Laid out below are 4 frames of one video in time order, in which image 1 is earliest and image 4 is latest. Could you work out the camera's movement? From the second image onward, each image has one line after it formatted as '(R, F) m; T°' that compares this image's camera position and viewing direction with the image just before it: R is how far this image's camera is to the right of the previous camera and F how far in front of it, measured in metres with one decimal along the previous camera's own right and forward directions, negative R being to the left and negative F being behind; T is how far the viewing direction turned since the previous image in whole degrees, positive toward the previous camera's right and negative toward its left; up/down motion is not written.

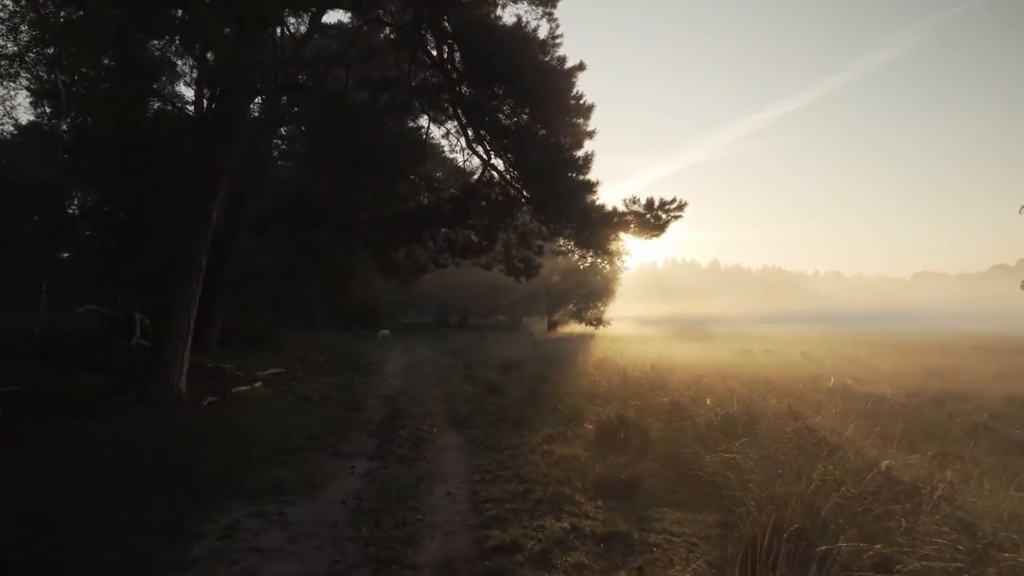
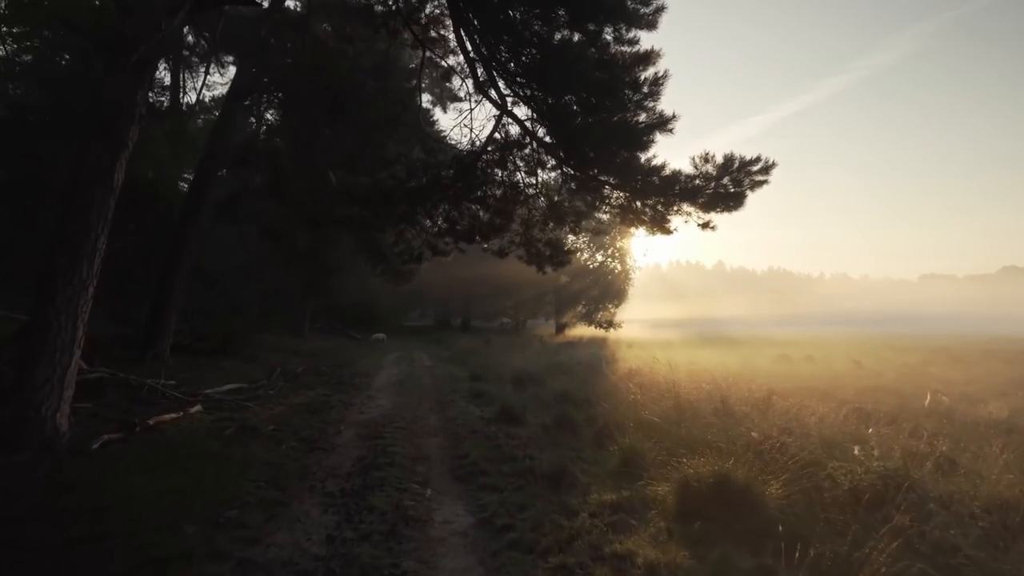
(-0.3, +3.7) m; 0°
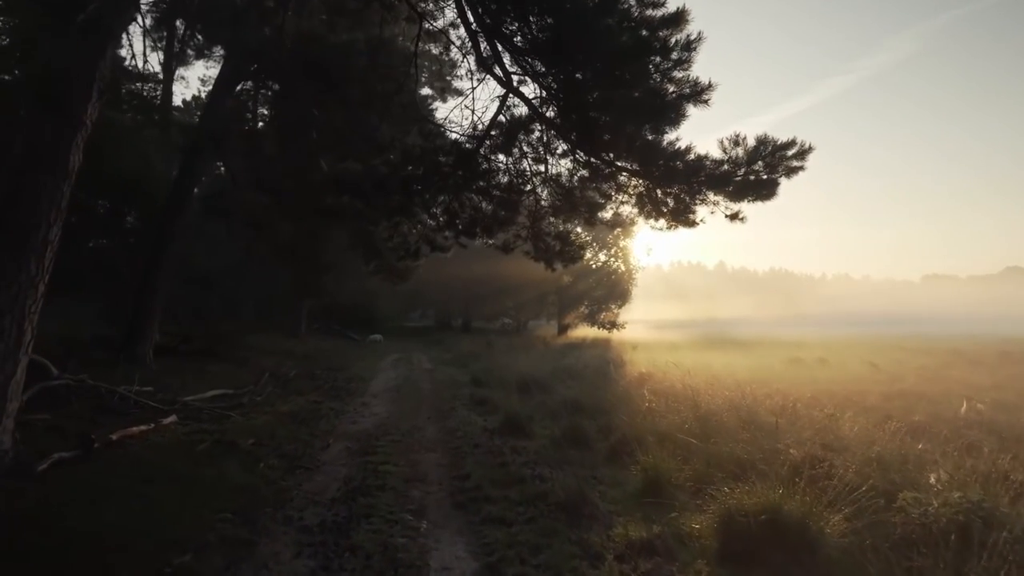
(-0.1, +1.1) m; 0°
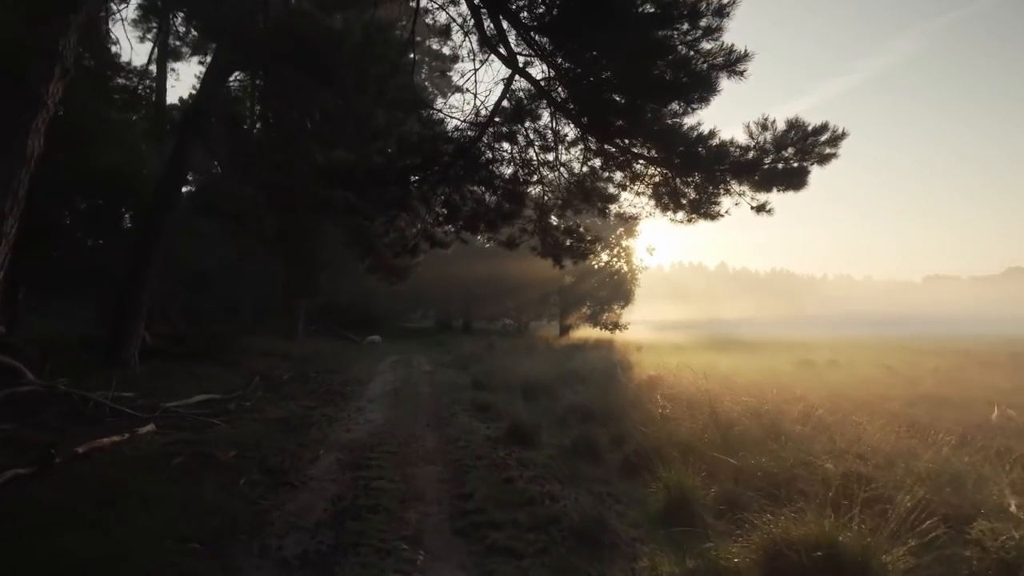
(-0.1, +0.8) m; 0°
